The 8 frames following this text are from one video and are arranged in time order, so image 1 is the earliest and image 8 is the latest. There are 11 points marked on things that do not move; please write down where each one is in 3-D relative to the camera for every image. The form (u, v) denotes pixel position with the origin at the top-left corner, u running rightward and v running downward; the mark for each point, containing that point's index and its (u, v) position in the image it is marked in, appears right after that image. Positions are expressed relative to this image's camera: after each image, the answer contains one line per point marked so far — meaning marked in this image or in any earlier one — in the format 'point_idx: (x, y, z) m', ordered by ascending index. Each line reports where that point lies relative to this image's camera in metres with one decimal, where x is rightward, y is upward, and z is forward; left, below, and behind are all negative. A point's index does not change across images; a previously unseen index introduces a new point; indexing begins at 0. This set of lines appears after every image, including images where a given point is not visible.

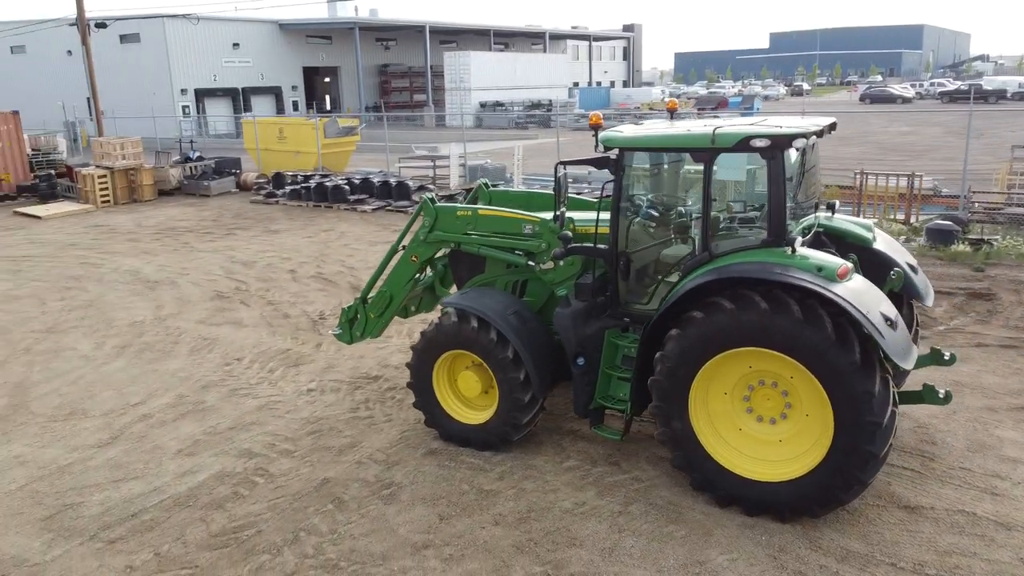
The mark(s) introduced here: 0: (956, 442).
0: (+2.9, -1.0, +5.4) m
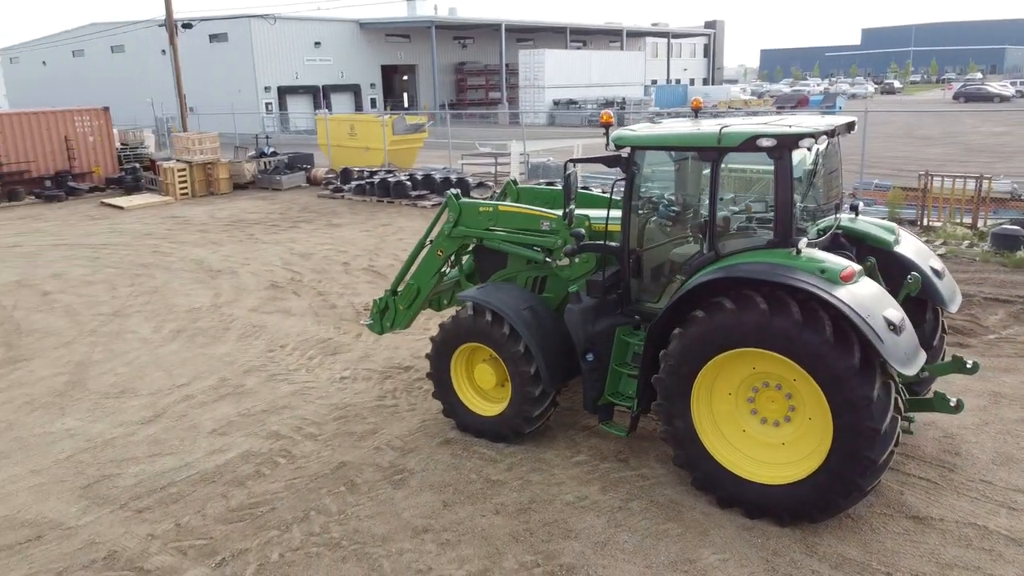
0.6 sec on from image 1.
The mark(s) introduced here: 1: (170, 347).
0: (+3.0, -1.1, +5.2) m
1: (-3.4, -0.6, +8.1) m
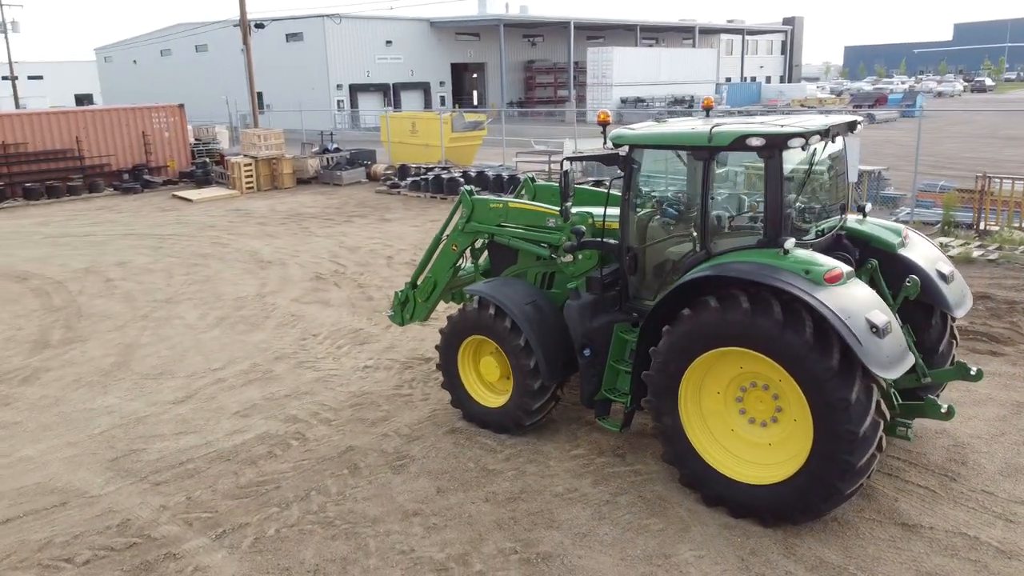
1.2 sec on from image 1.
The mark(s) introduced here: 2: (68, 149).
0: (+3.0, -1.1, +5.0) m
1: (-3.2, -0.5, +8.5) m
2: (-10.5, +3.3, +19.2) m
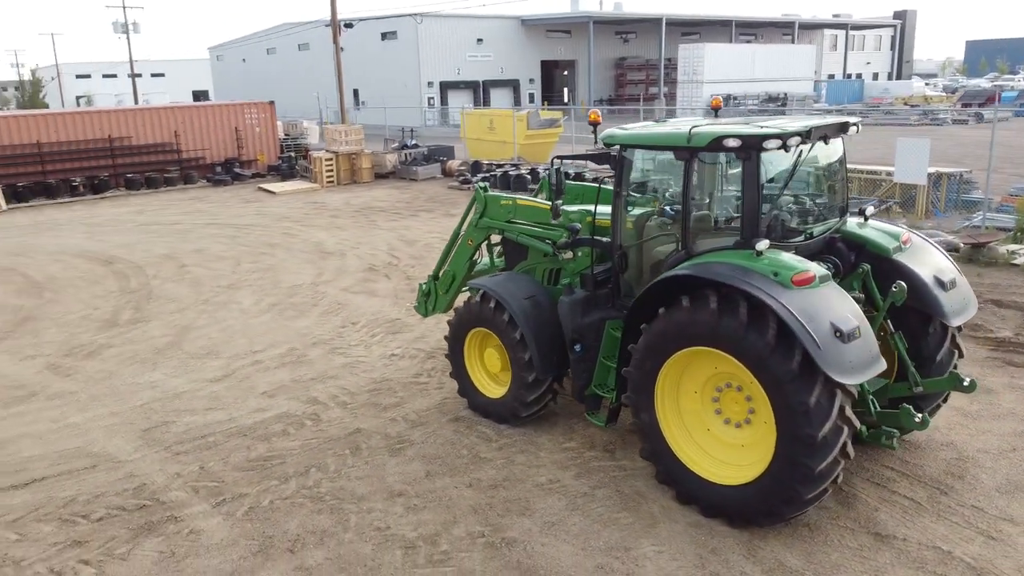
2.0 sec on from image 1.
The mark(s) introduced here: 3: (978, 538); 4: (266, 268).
0: (+2.9, -1.1, +4.8) m
1: (-2.8, -0.3, +9.0) m
2: (-8.7, +3.7, +20.5) m
3: (+2.5, -1.3, +4.3) m
4: (-3.4, +0.3, +11.4) m
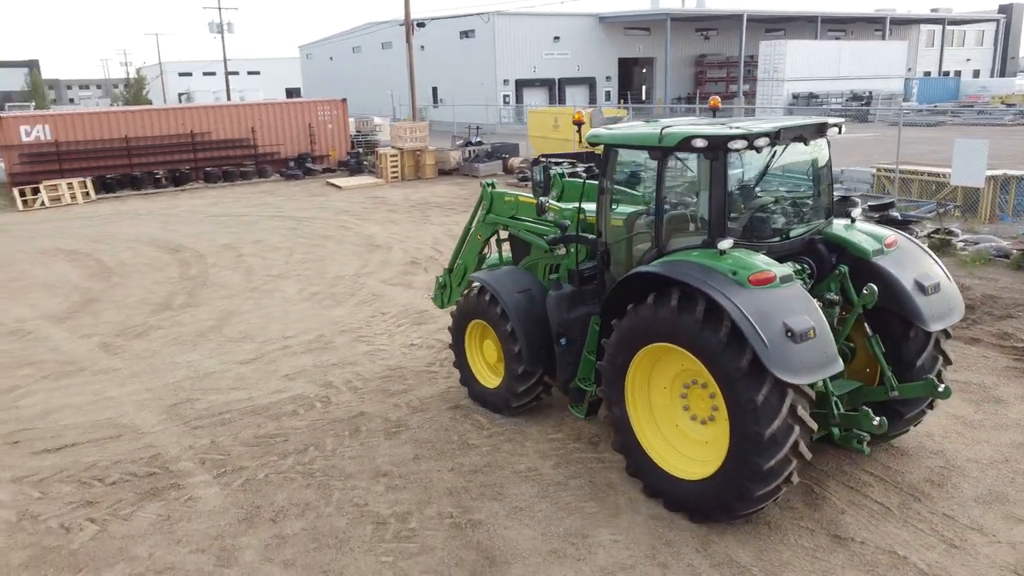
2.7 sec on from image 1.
0: (+2.7, -1.2, +4.7) m
1: (-2.5, -0.2, +9.5) m
2: (-7.1, +4.0, +21.5) m
3: (+2.2, -1.3, +4.2) m
4: (-2.9, +0.4, +11.9) m
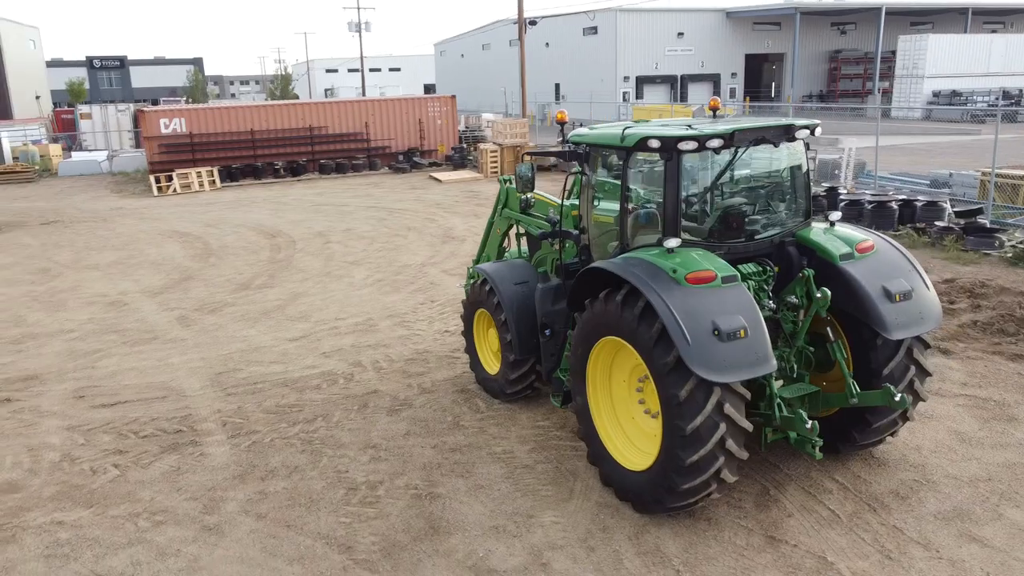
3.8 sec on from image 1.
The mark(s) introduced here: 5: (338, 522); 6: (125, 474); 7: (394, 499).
0: (+2.4, -1.2, +4.6) m
1: (-1.9, 0.0, +10.1) m
2: (-4.3, +4.4, +22.7) m
3: (+1.9, -1.4, +4.2) m
4: (-1.8, +0.6, +12.5) m
5: (-1.0, -1.4, +4.8) m
6: (-2.6, -1.3, +5.5) m
7: (-0.7, -1.3, +5.0) m
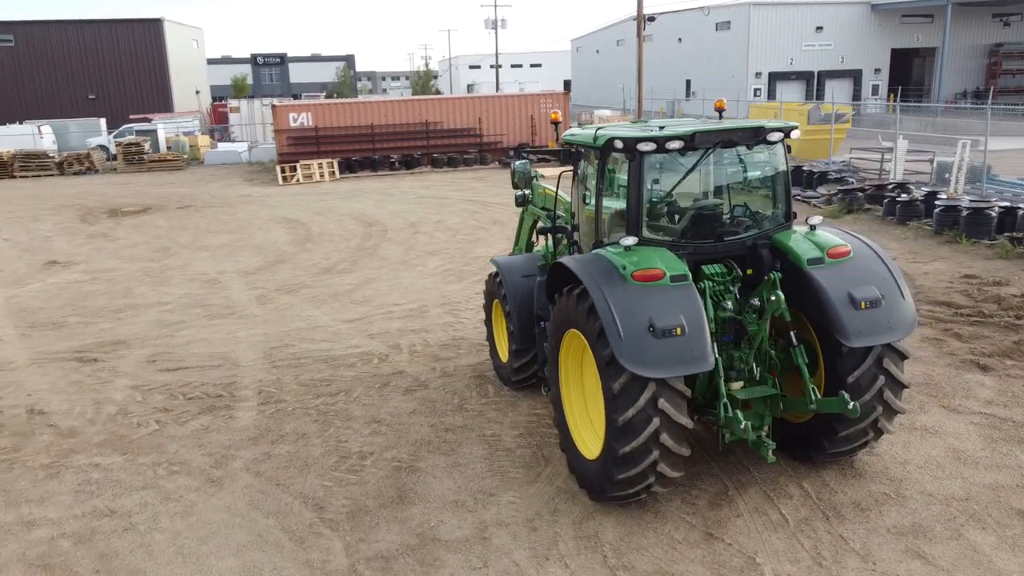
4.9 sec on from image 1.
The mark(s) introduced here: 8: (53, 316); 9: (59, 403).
0: (+2.1, -1.3, +4.5) m
1: (-1.1, +0.1, +10.6) m
2: (-1.2, +4.6, +23.4) m
3: (+1.5, -1.4, +4.2) m
4: (-0.6, +0.8, +13.0) m
5: (-1.2, -1.3, +5.2) m
6: (-2.7, -1.1, +6.2) m
7: (-0.9, -1.2, +5.4) m
8: (-5.4, -0.3, +9.6) m
9: (-3.8, -1.0, +6.9) m
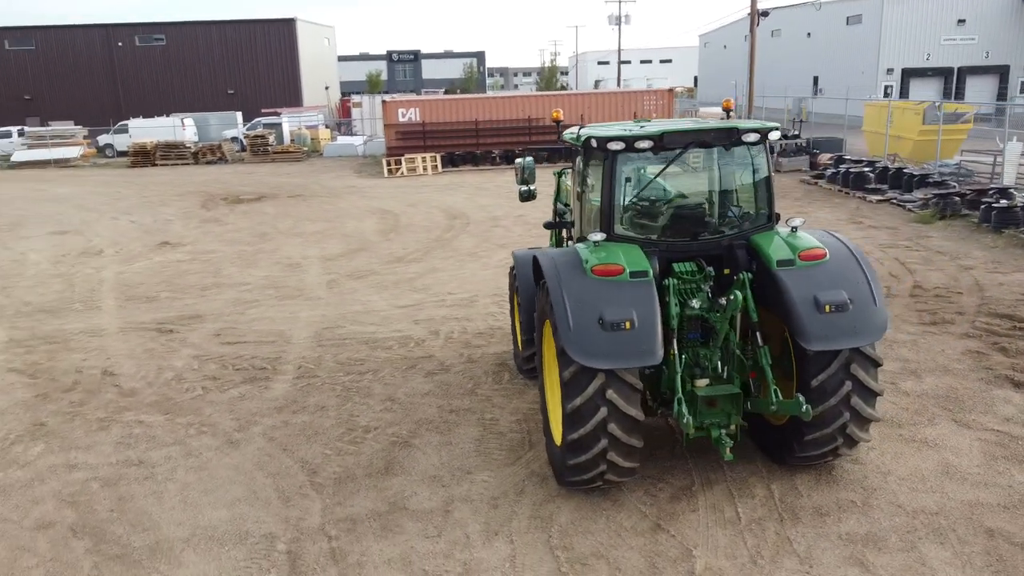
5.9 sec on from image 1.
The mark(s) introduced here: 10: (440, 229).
0: (+1.9, -1.3, +4.4) m
1: (-0.3, +0.2, +11.0) m
2: (+1.8, +4.8, +23.6) m
3: (+1.2, -1.4, +4.2) m
4: (+0.5, +0.9, +13.3) m
5: (-1.3, -1.2, +5.7) m
6: (-2.6, -0.9, +6.9) m
7: (-1.0, -1.1, +5.8) m
8: (-4.8, 0.0, +10.6) m
9: (-3.6, -0.7, +7.7) m
10: (-1.3, +1.1, +14.4) m
